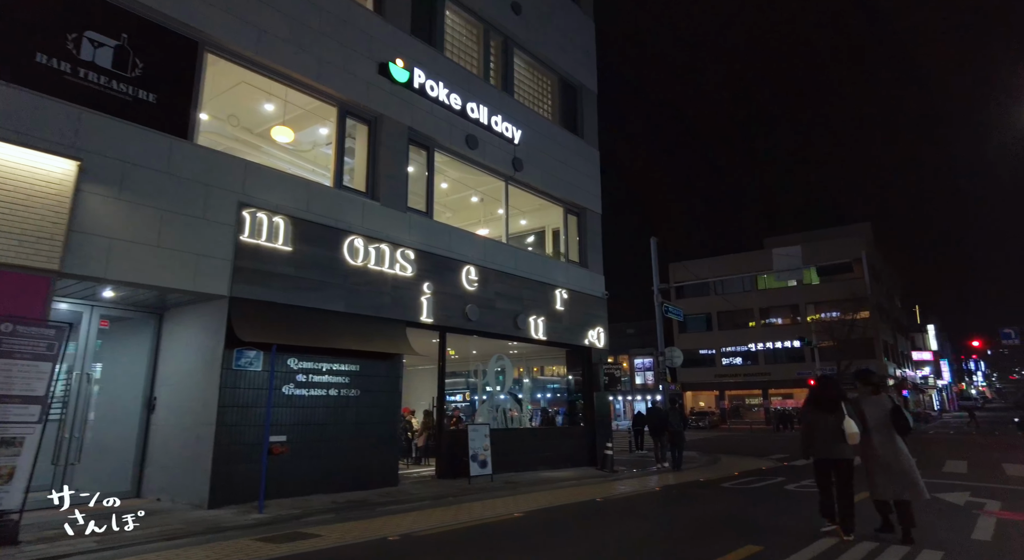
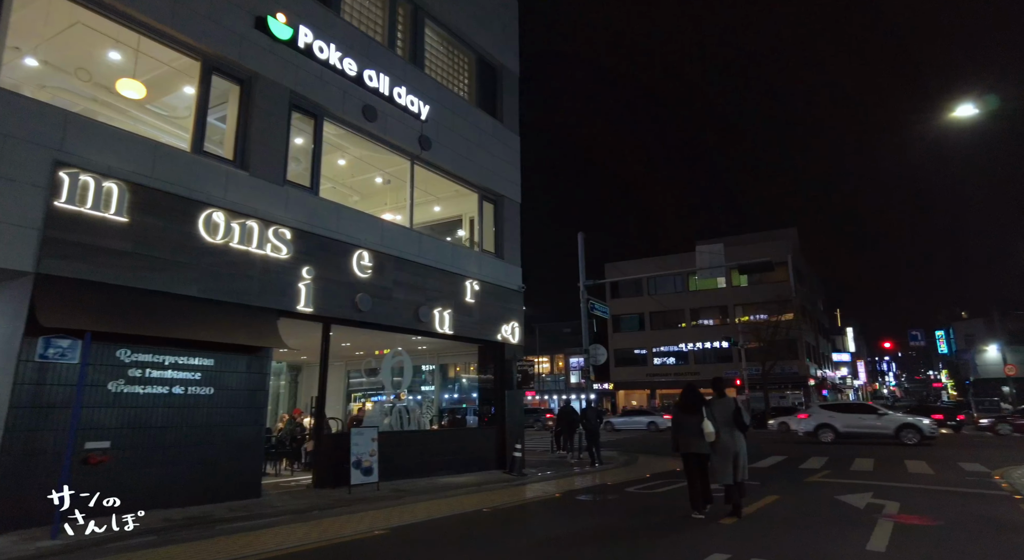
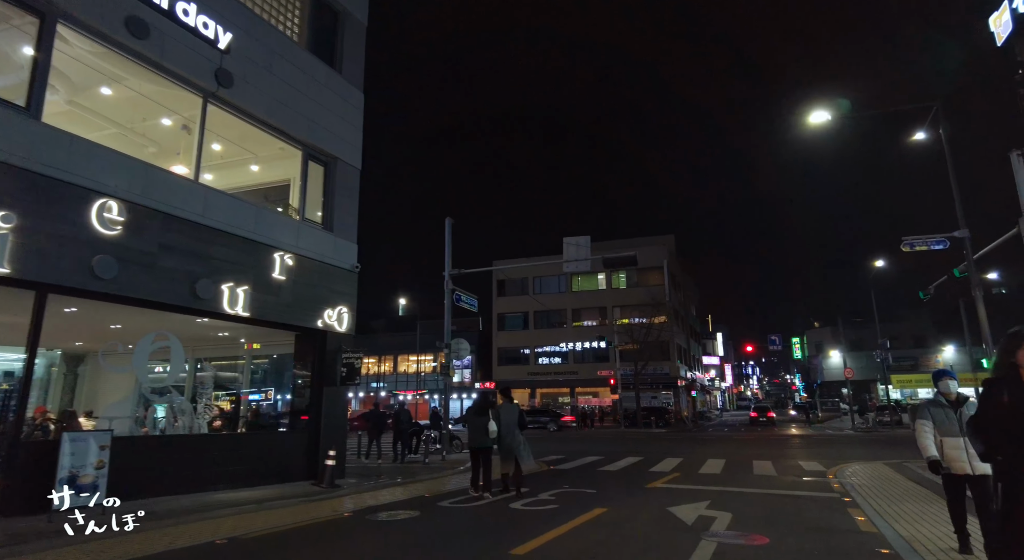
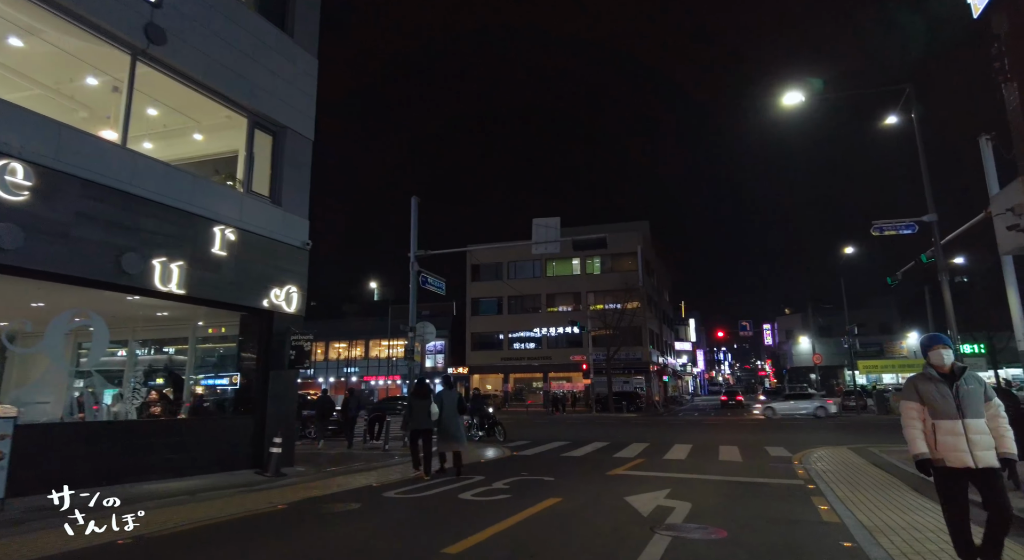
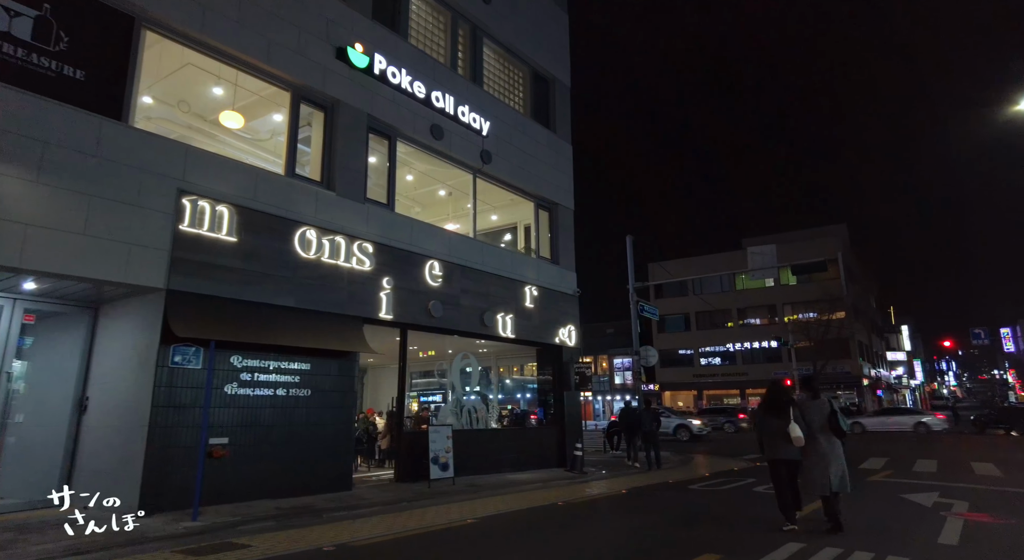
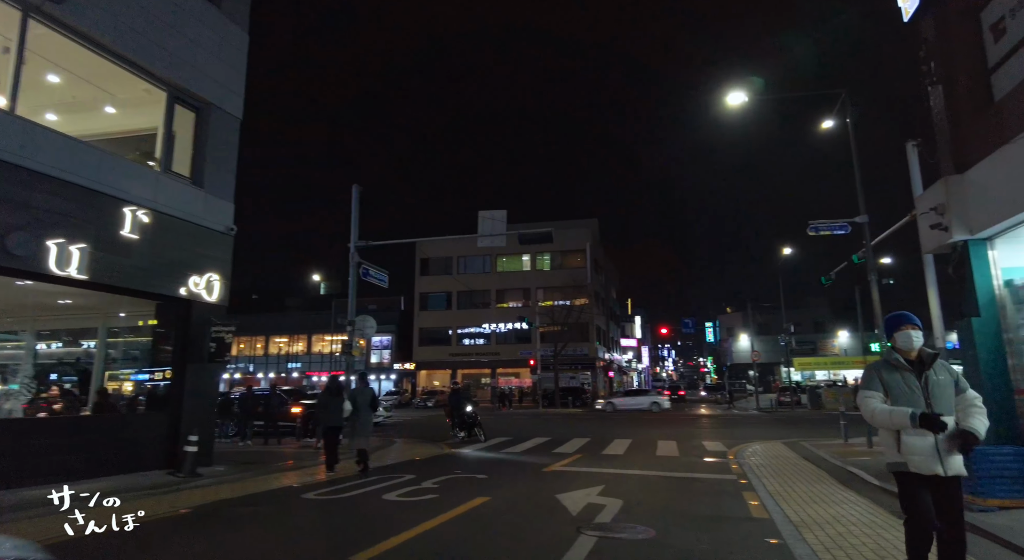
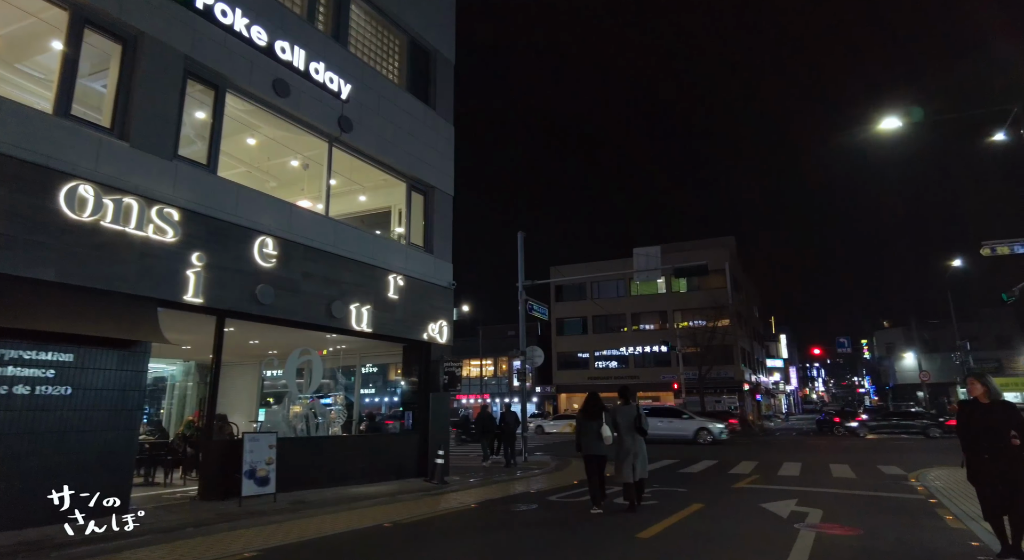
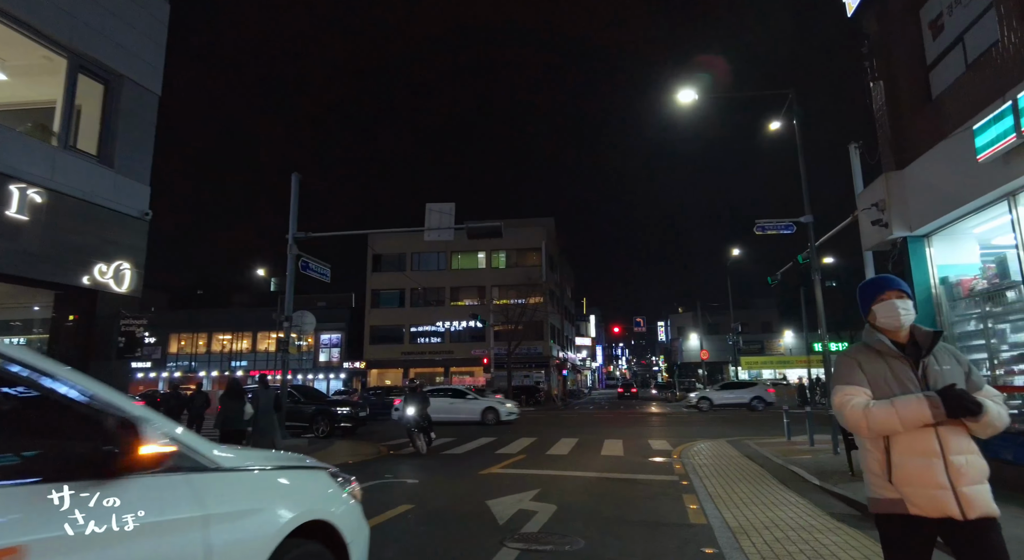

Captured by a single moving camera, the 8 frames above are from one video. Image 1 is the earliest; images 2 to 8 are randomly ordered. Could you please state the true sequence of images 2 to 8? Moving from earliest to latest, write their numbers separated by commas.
5, 2, 7, 3, 4, 6, 8
